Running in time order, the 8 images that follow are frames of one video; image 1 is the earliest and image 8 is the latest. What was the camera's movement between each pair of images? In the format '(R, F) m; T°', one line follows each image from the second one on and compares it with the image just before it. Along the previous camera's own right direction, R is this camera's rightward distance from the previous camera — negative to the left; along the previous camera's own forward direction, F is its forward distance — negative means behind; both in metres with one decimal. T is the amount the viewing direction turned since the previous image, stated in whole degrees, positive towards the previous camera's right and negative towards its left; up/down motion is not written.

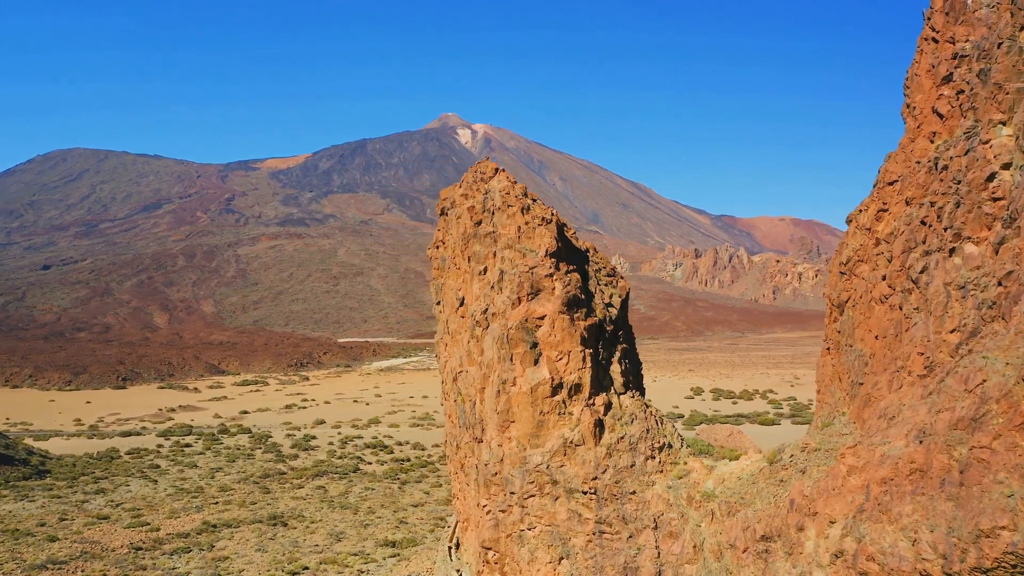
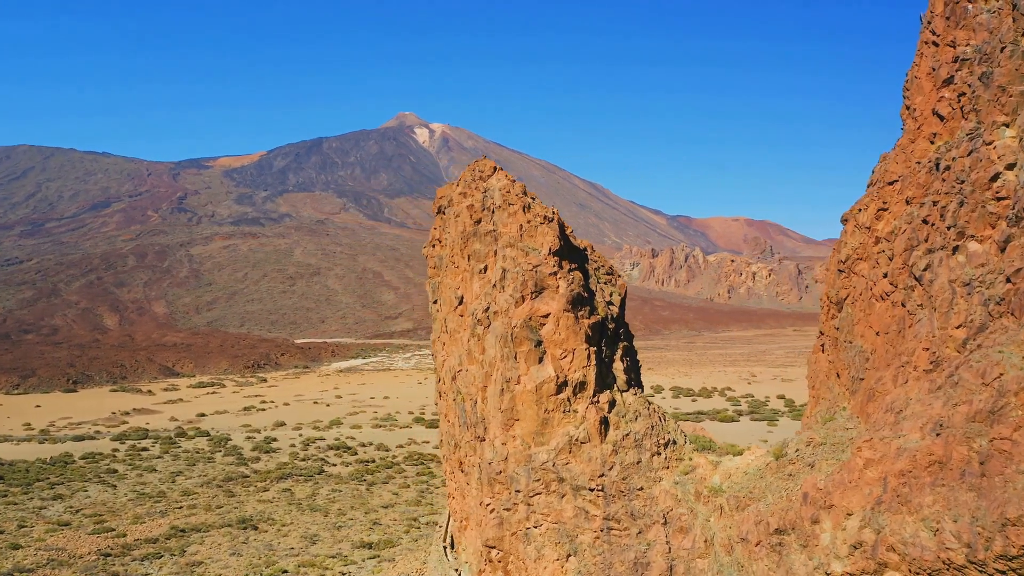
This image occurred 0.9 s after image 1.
(-0.6, 0.0) m; +3°
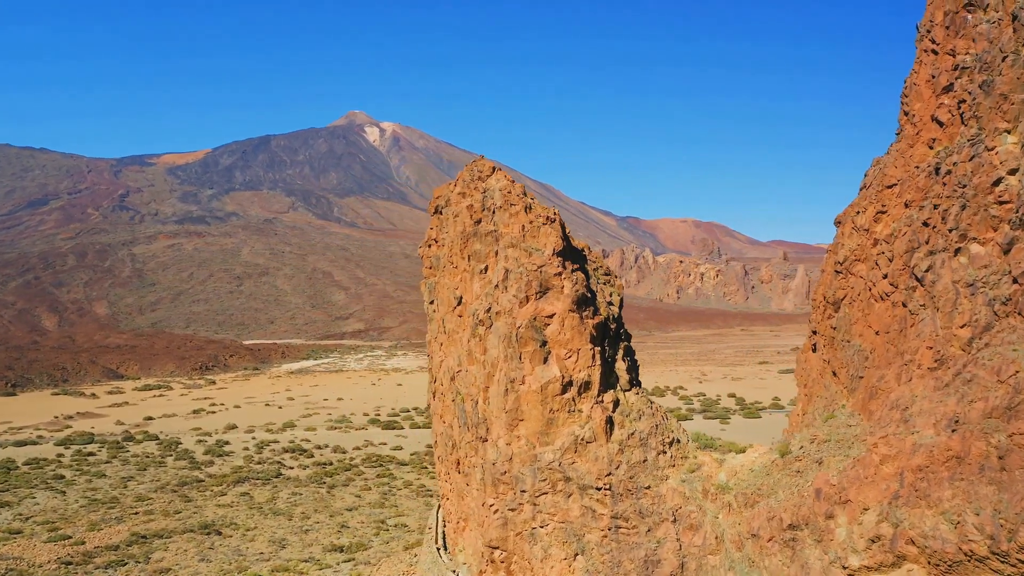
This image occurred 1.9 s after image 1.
(-0.7, 0.0) m; +3°
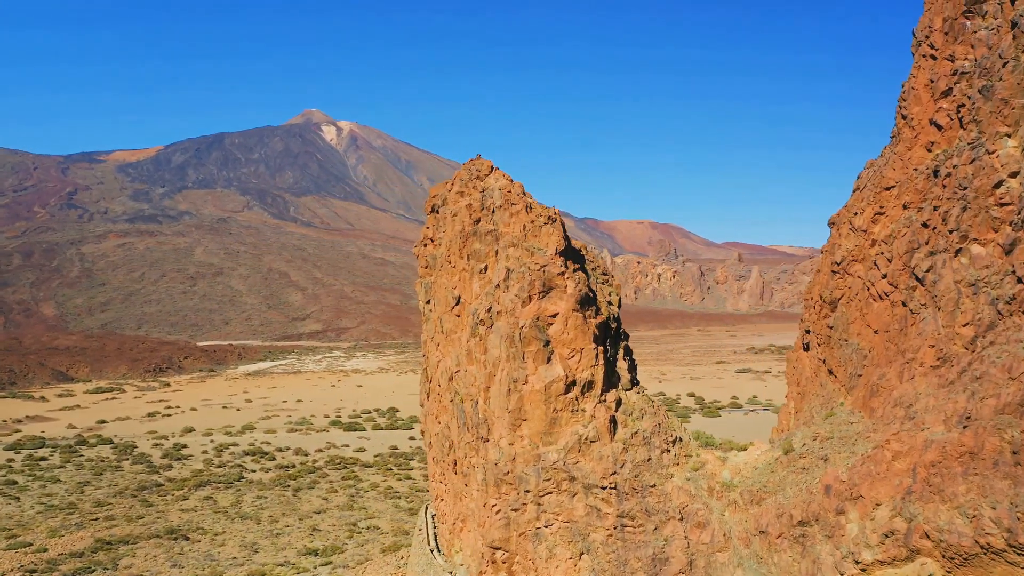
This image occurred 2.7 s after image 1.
(-0.6, +0.1) m; +3°
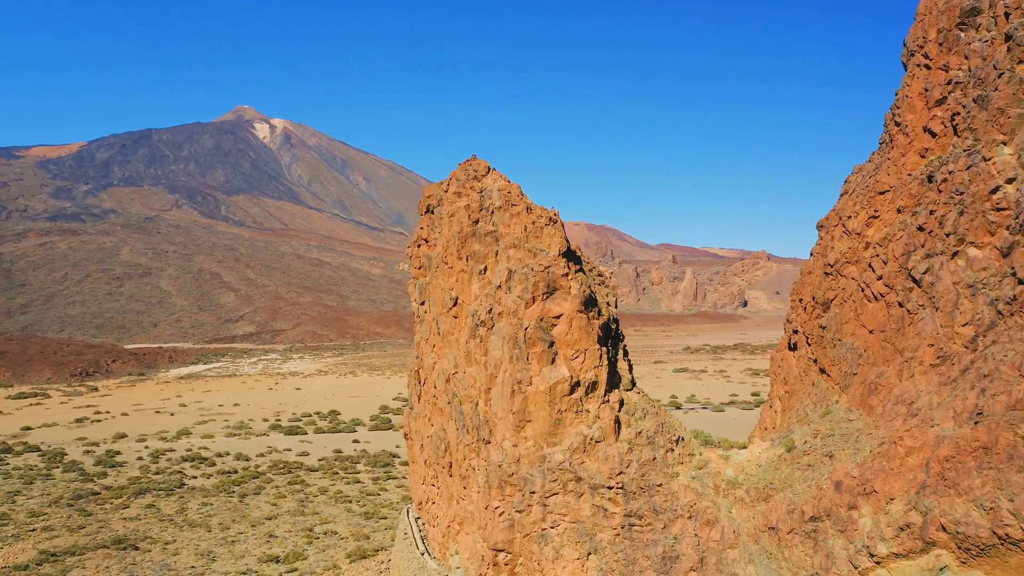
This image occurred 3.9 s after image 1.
(-0.9, +0.1) m; +4°
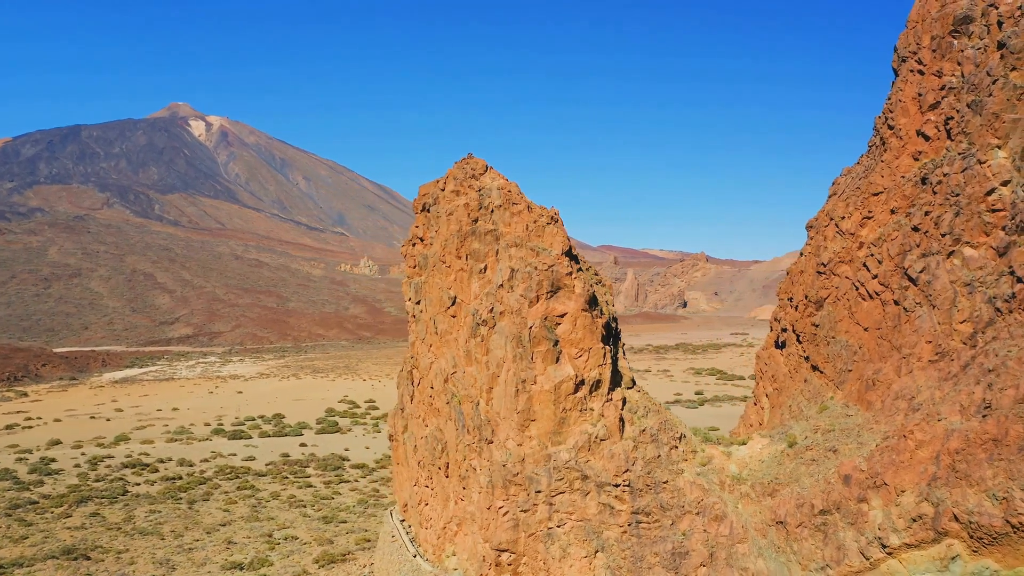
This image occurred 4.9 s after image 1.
(-0.8, +0.1) m; +4°
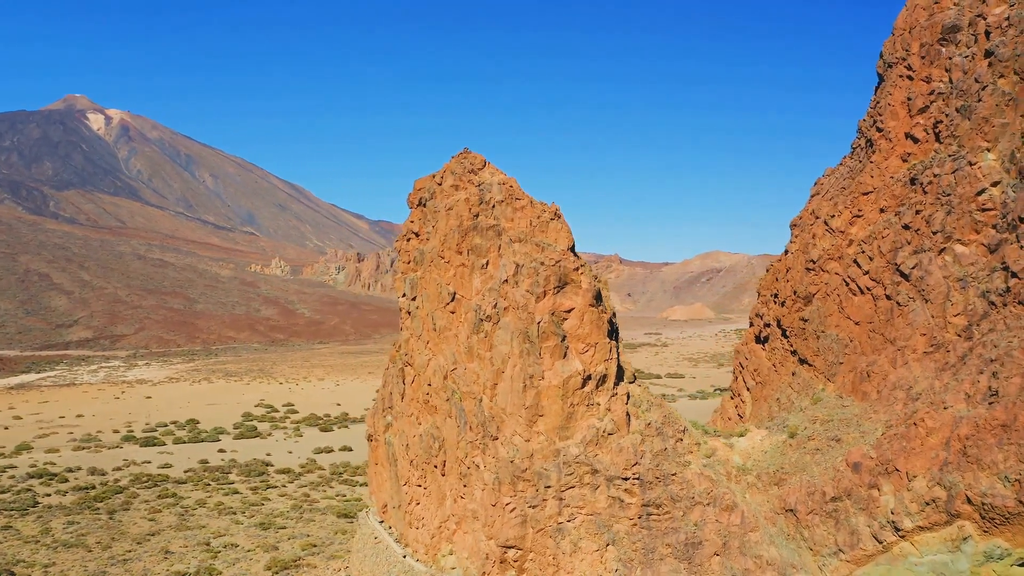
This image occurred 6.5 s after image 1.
(-1.2, +0.1) m; +6°
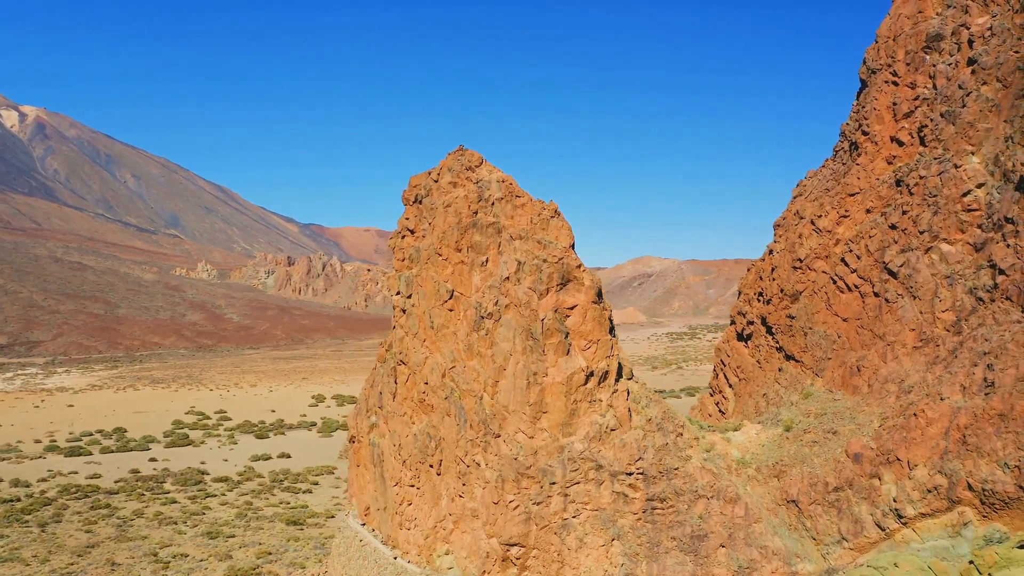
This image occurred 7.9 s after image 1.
(-0.9, 0.0) m; +4°
